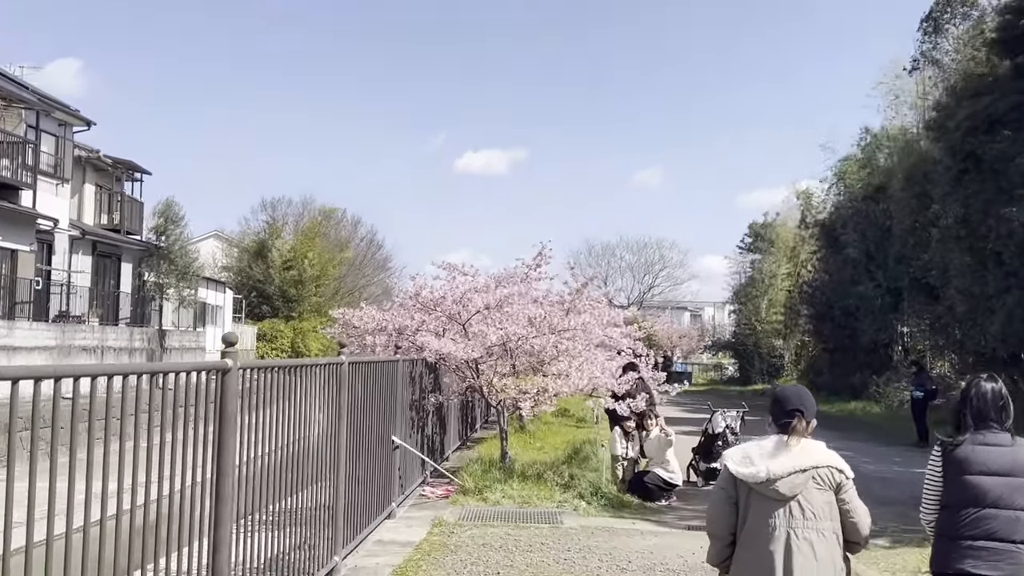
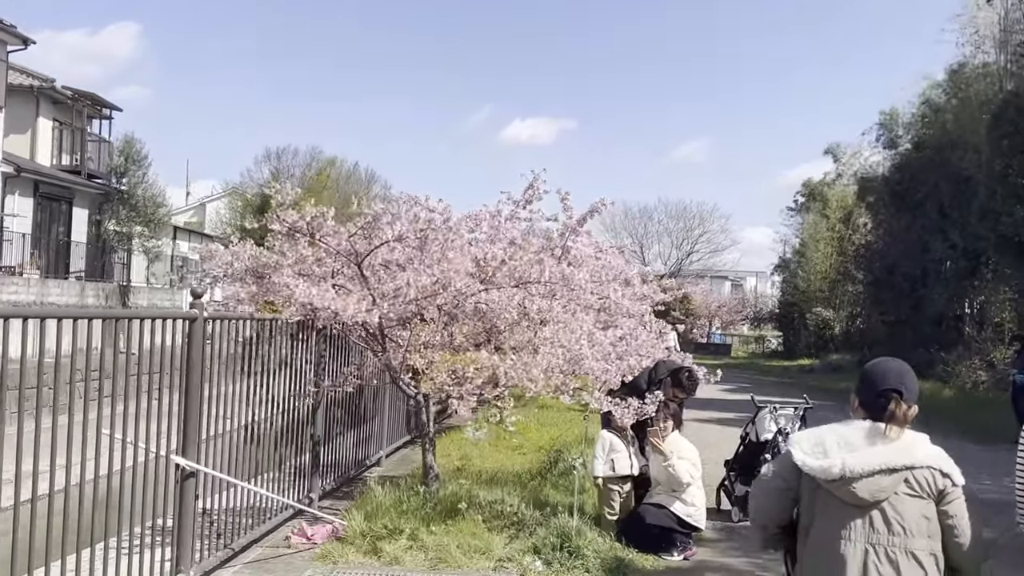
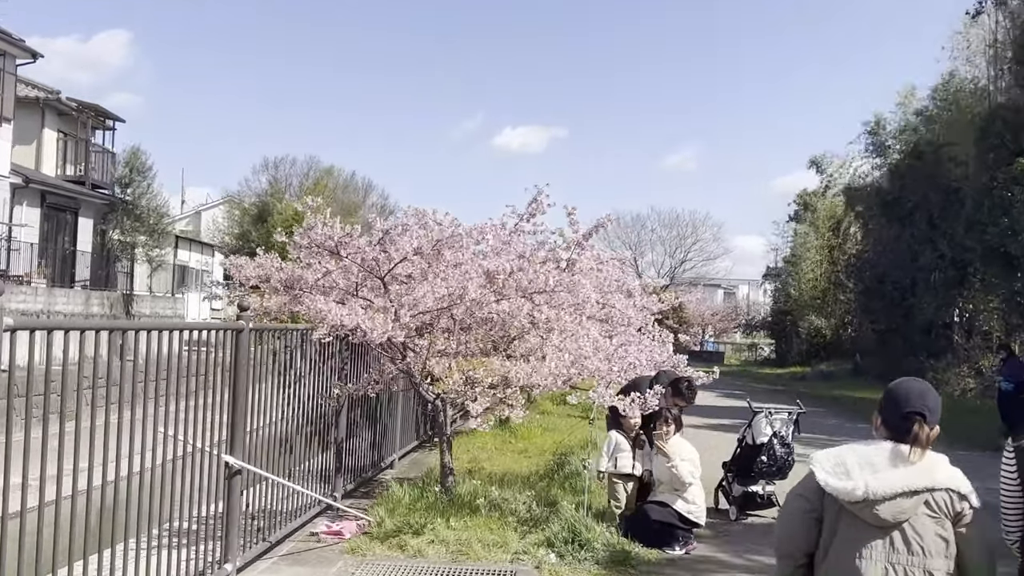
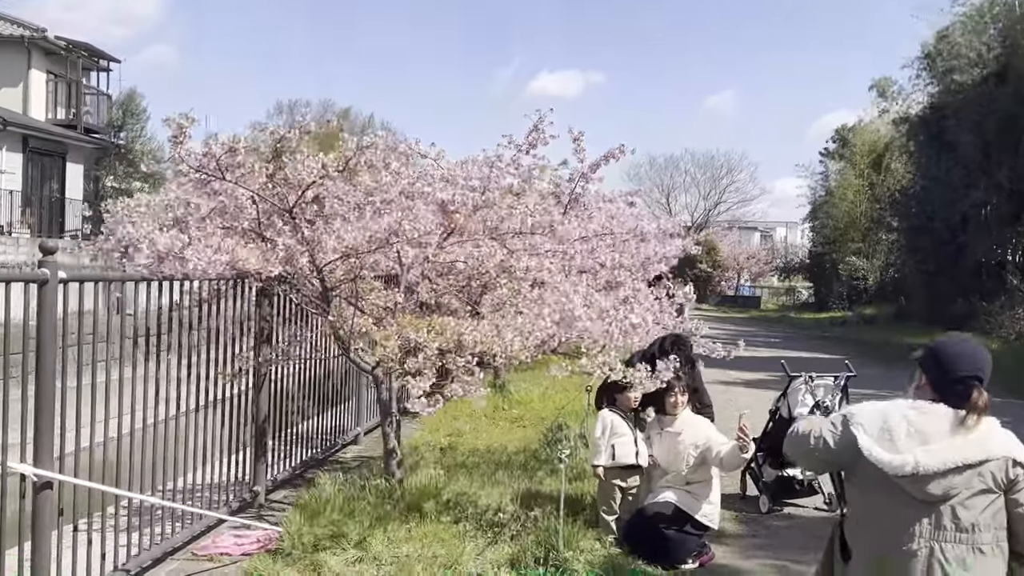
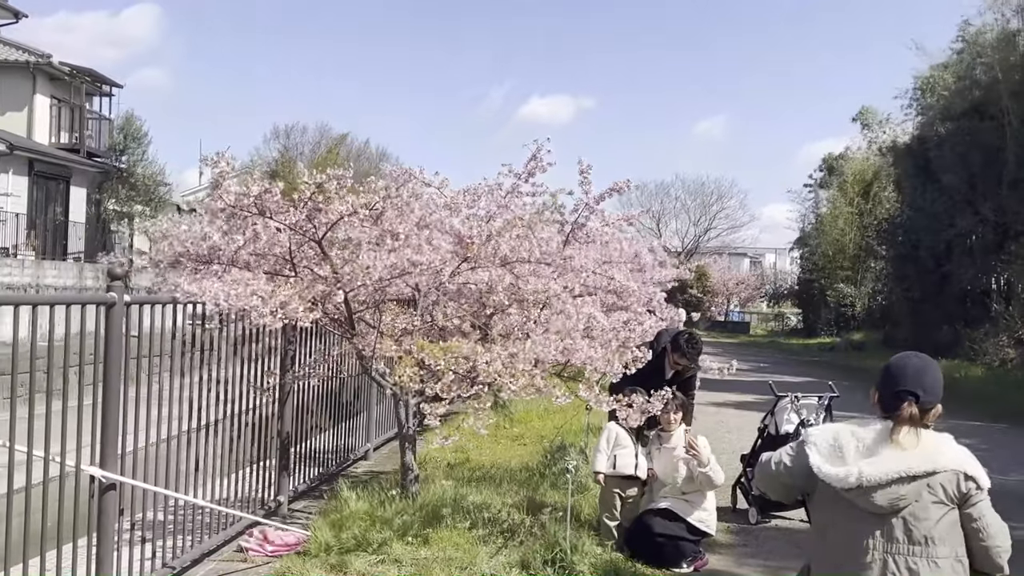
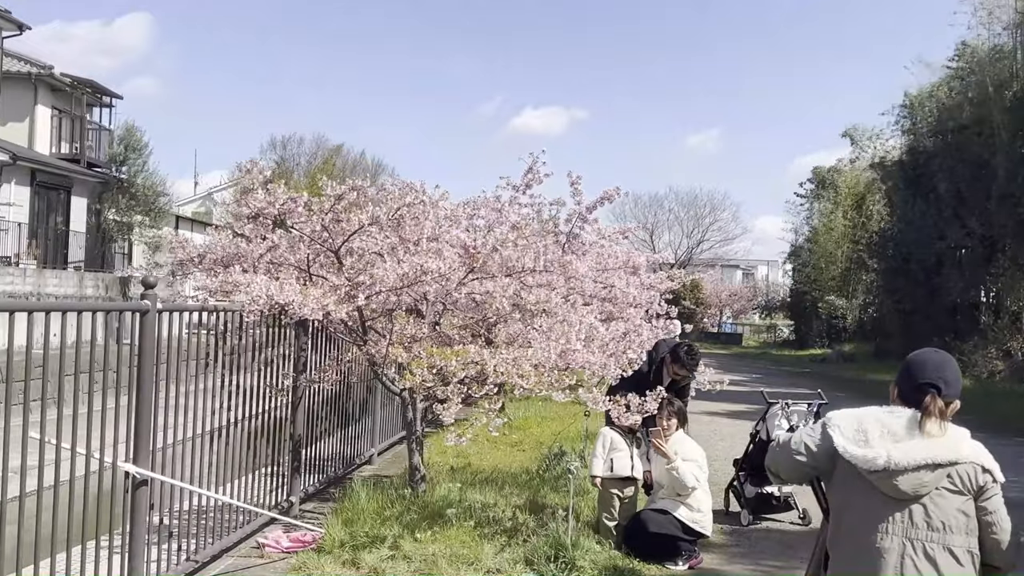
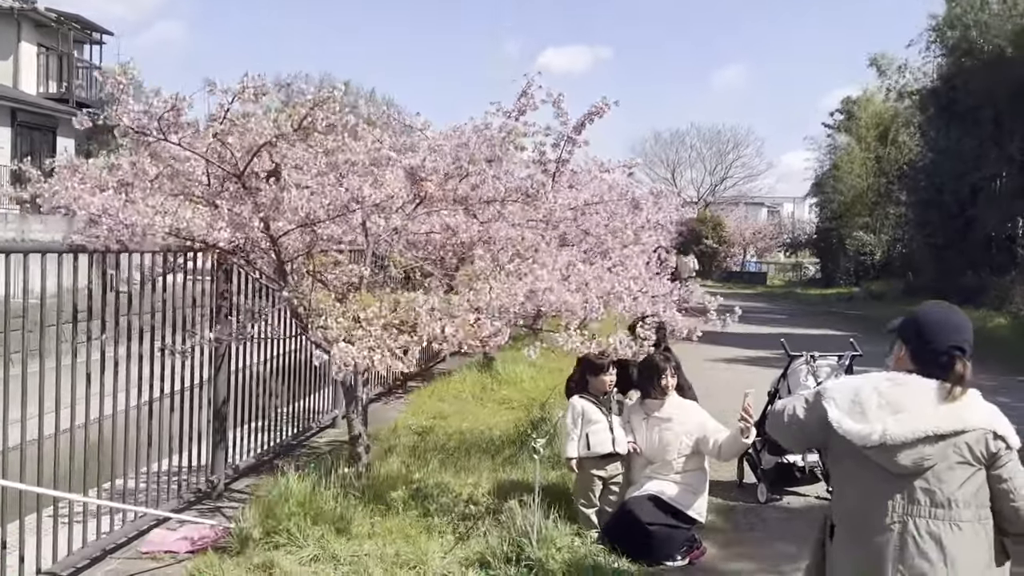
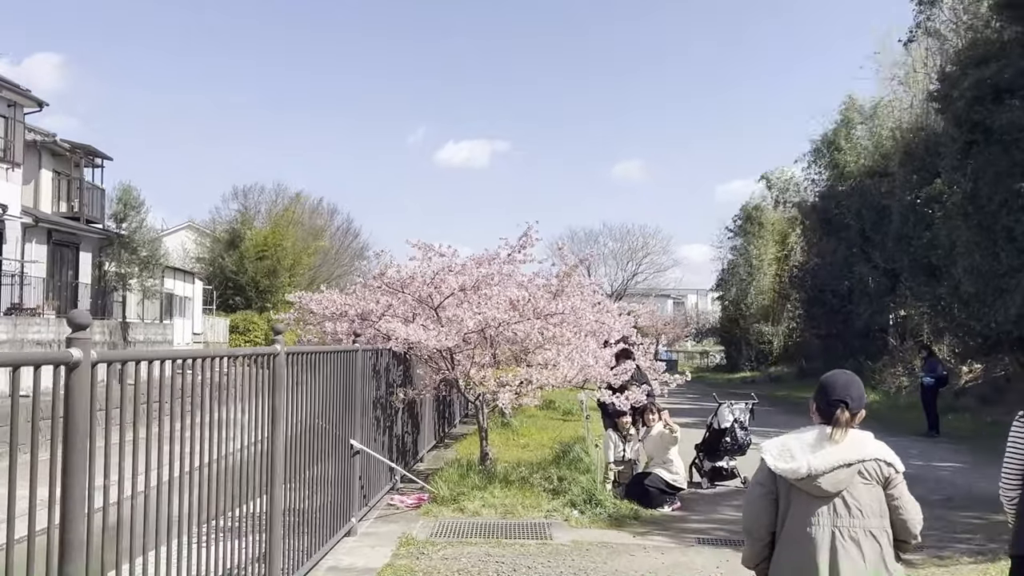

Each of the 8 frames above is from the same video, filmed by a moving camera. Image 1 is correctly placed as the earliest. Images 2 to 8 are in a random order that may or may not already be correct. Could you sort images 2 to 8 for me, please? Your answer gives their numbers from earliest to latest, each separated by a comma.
8, 3, 2, 6, 5, 4, 7
